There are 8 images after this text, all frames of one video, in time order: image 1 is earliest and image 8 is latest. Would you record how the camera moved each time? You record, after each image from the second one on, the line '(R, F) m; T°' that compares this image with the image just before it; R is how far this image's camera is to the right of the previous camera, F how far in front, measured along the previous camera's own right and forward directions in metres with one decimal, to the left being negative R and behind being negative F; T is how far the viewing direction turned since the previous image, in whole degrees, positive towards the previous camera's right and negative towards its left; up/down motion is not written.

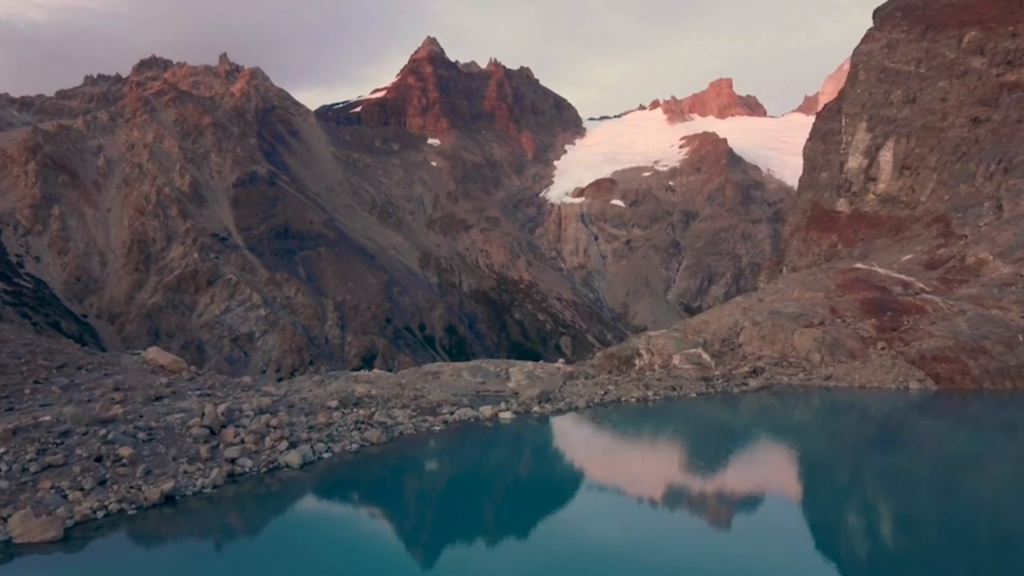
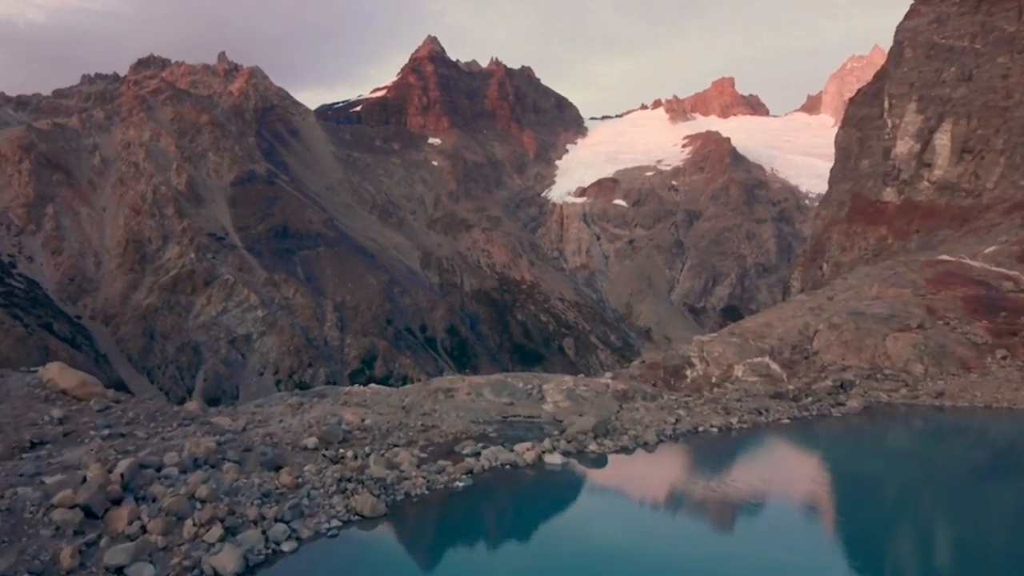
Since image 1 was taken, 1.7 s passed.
(-0.3, +2.1) m; 0°
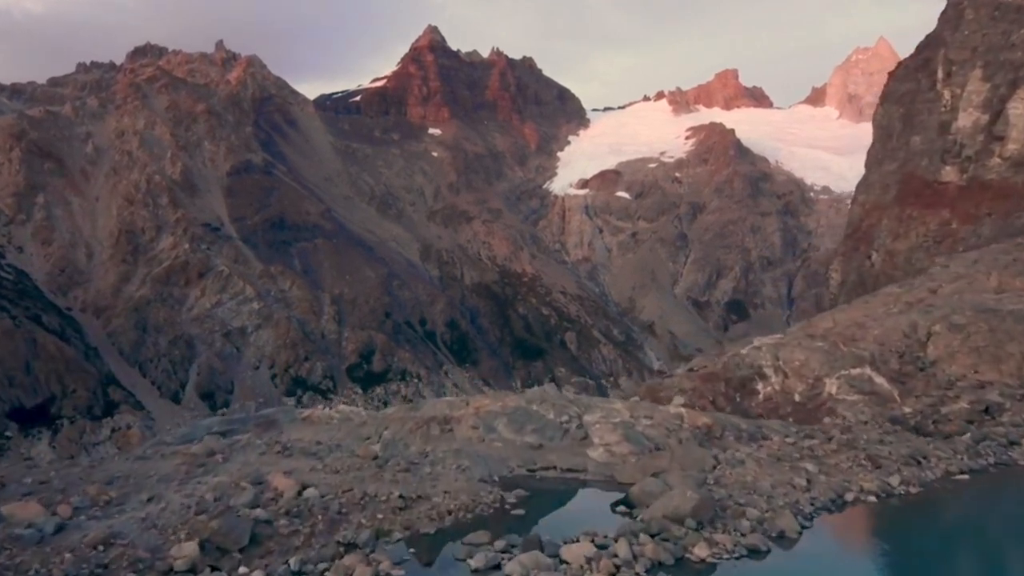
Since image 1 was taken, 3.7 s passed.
(-0.1, +2.5) m; 0°
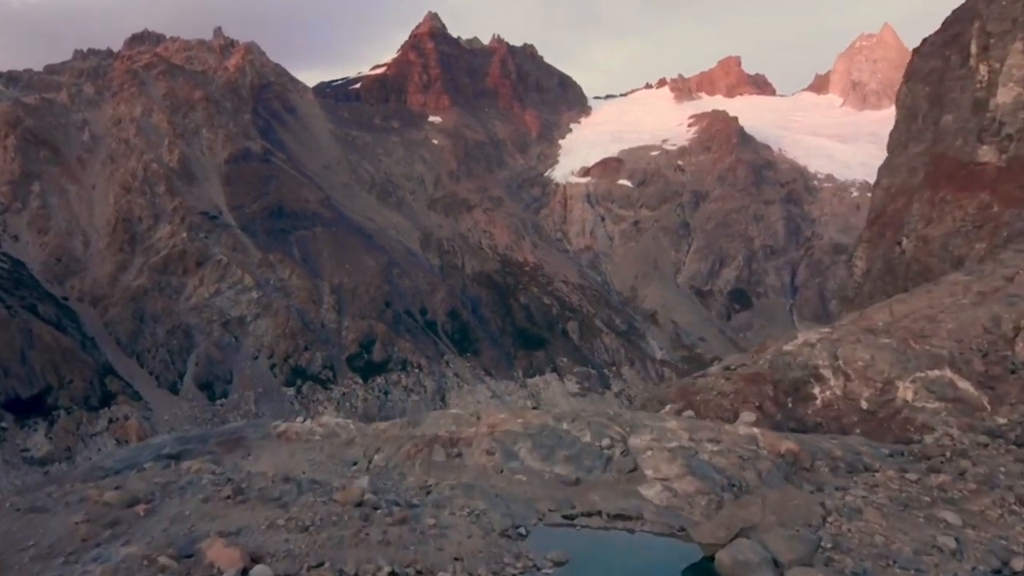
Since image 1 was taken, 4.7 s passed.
(-0.1, +1.2) m; 0°
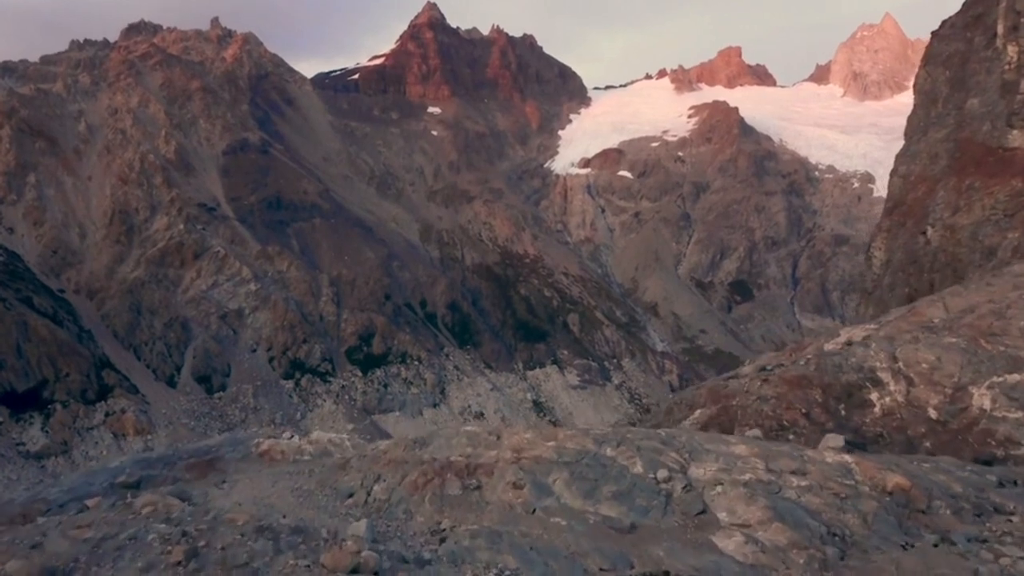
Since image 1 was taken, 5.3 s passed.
(-0.1, +0.8) m; 0°
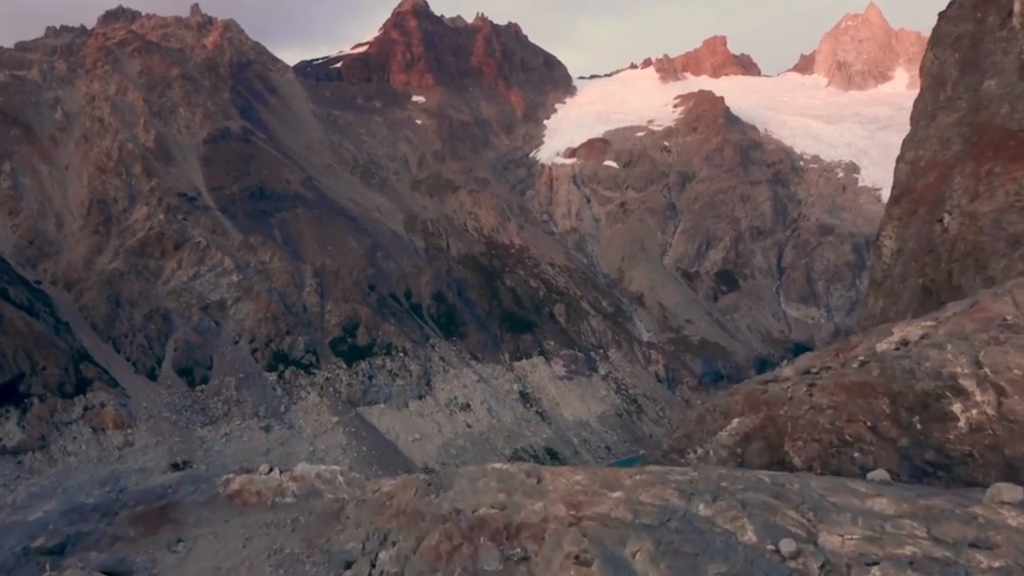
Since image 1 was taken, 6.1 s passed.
(-0.3, +1.2) m; +1°
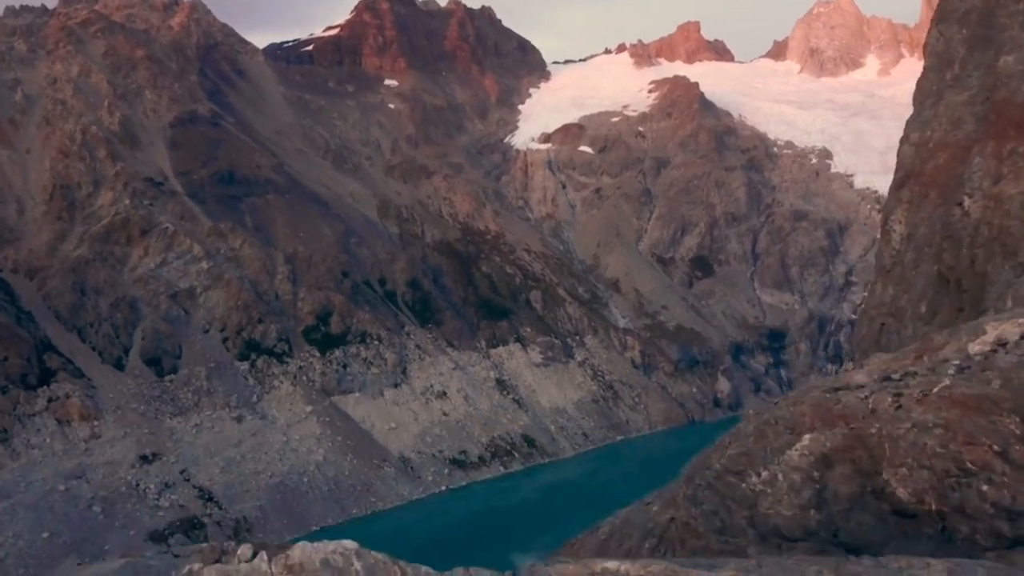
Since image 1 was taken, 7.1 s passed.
(-0.5, +1.7) m; +2°
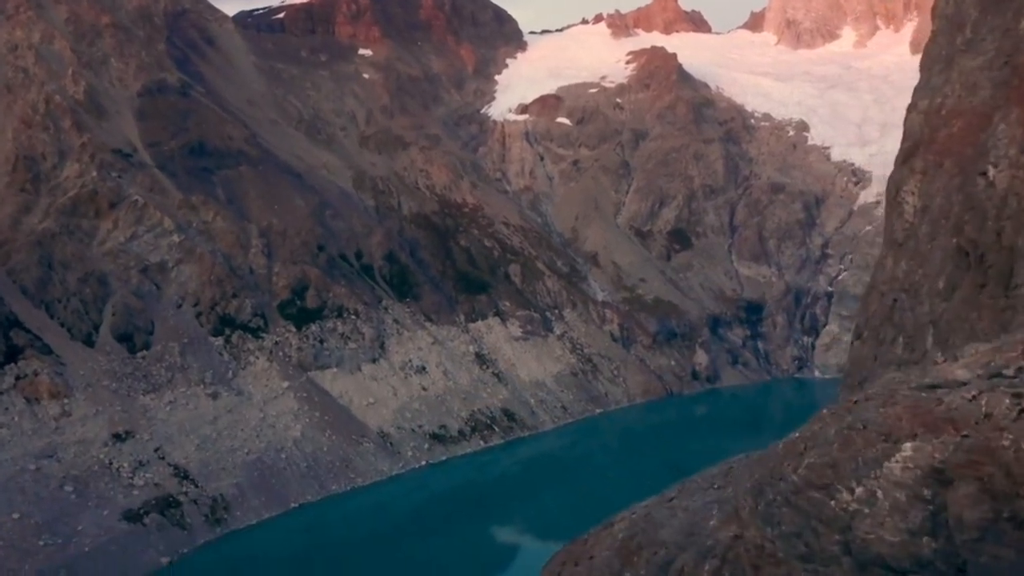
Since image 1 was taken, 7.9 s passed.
(-0.5, +1.5) m; +1°
